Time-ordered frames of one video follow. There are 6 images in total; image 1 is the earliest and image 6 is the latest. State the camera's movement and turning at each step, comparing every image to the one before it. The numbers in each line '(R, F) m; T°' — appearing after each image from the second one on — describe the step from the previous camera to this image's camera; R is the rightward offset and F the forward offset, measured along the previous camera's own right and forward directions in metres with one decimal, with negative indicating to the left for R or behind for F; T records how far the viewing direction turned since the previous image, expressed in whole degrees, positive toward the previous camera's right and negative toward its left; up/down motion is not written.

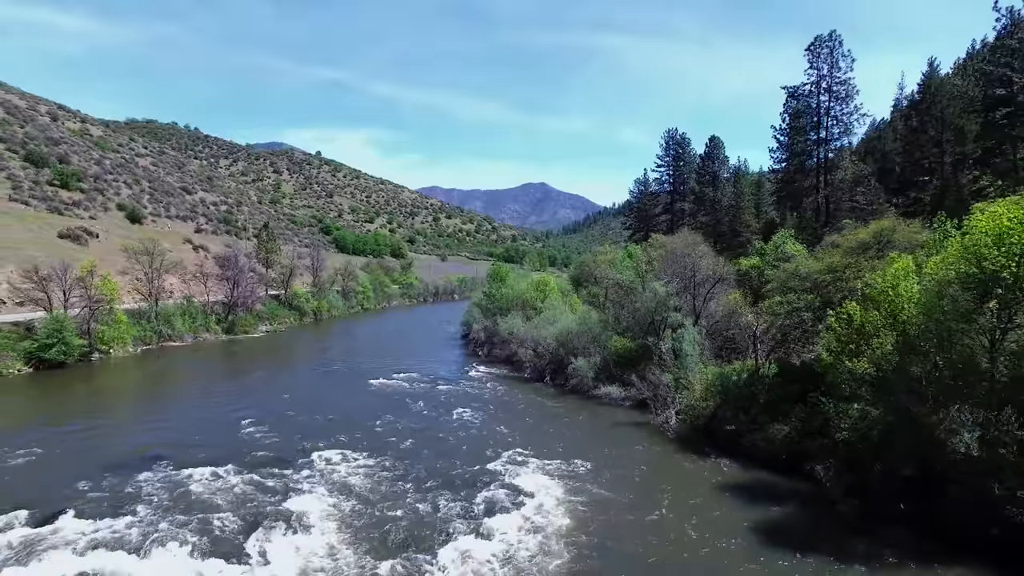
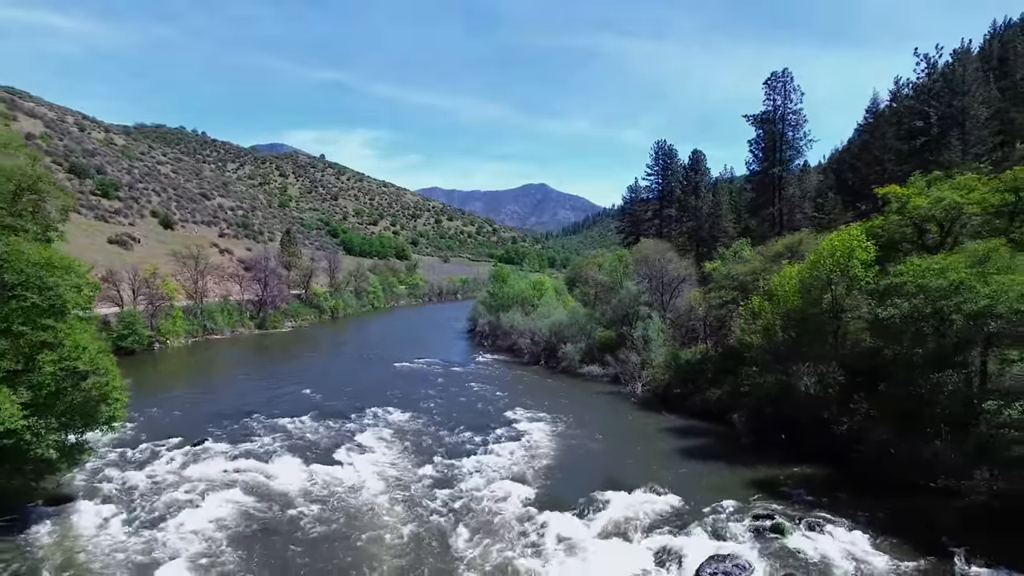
(-0.1, -7.8) m; 0°
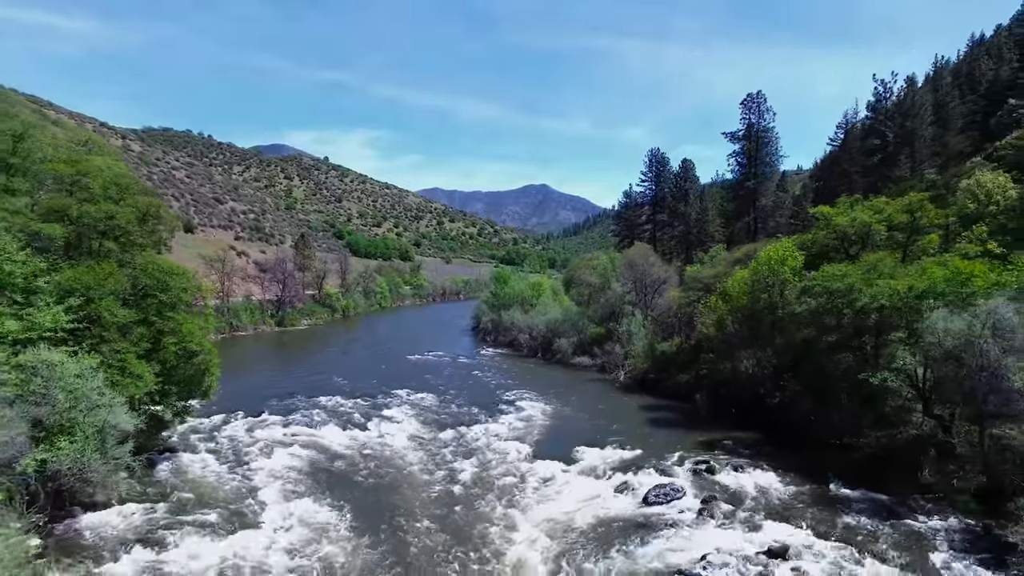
(0.0, -5.7) m; 0°
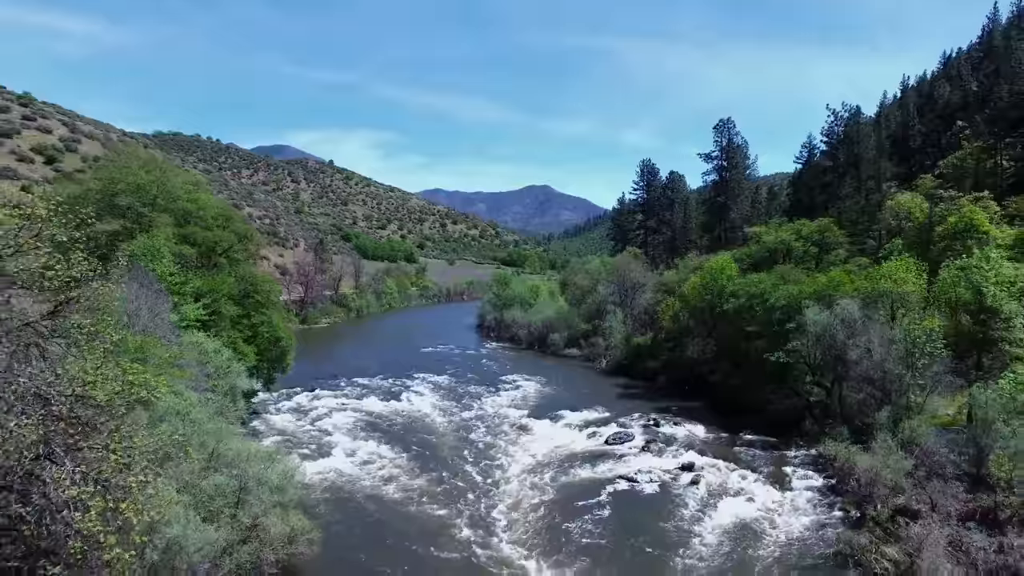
(+0.1, -8.1) m; 0°
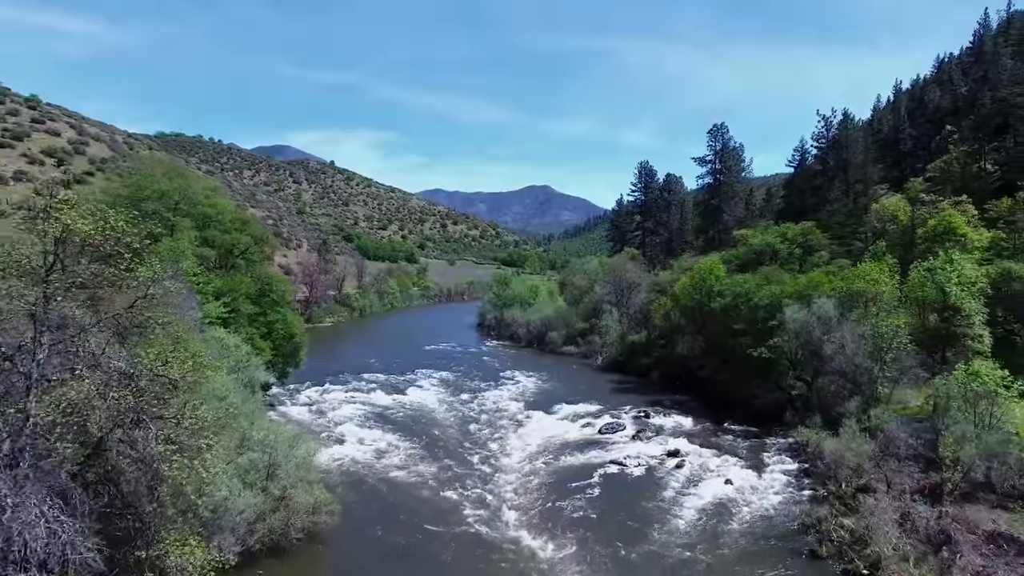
(0.0, -2.0) m; 0°
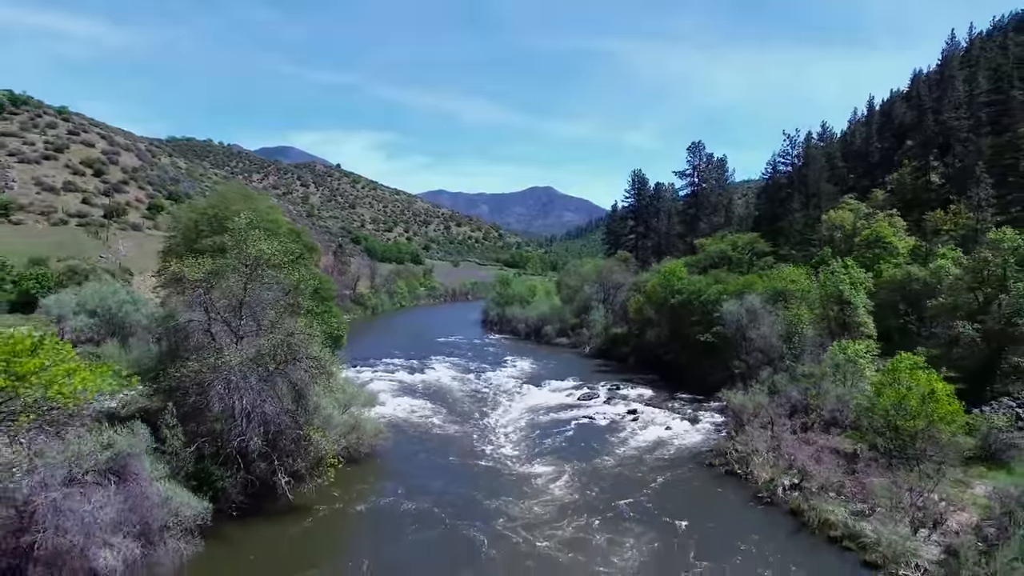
(+0.3, -8.3) m; 0°
